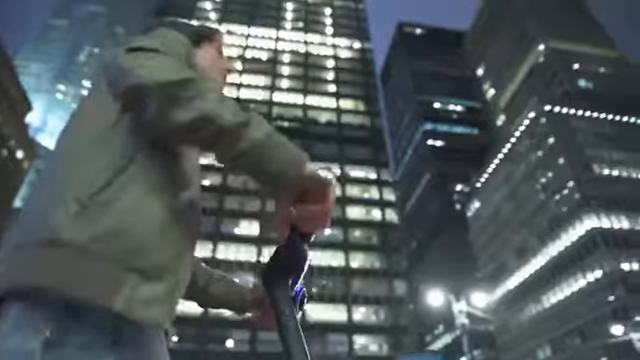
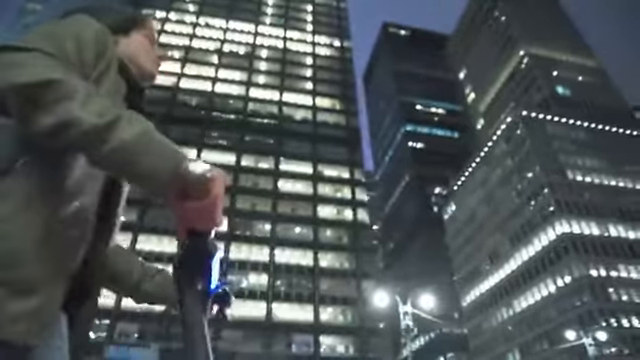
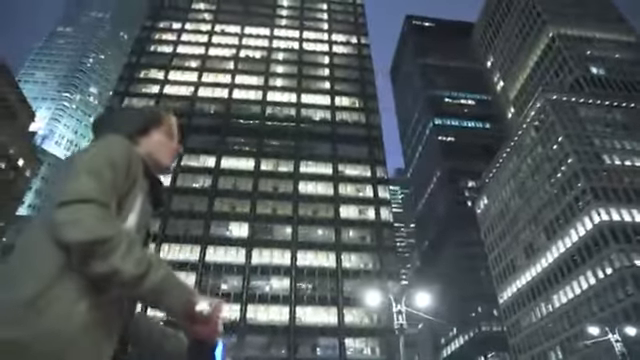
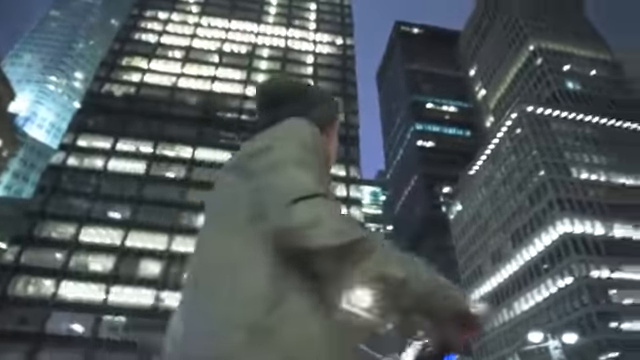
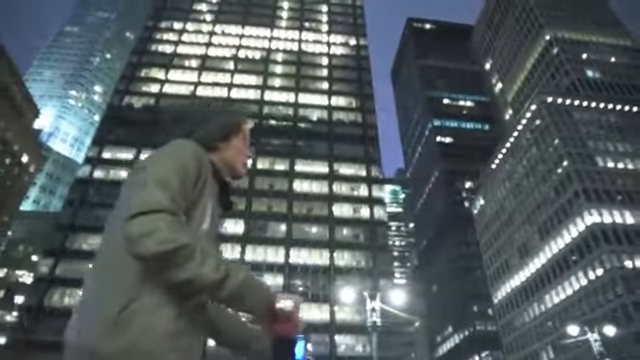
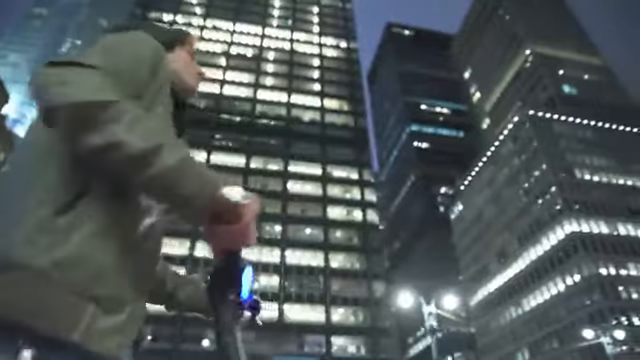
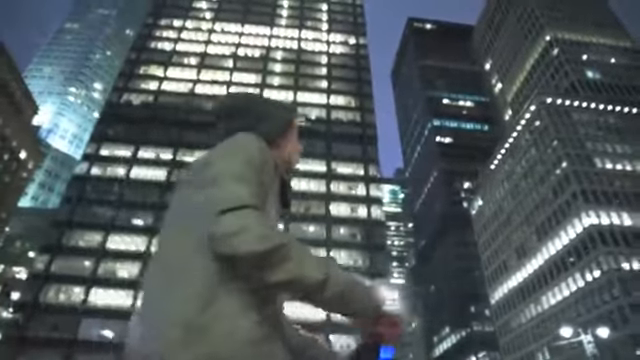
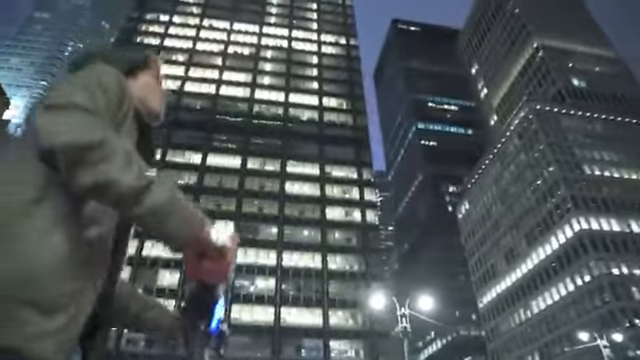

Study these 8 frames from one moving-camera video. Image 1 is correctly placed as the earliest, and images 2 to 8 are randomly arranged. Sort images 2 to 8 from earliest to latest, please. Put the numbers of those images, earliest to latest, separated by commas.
6, 2, 8, 3, 5, 7, 4
